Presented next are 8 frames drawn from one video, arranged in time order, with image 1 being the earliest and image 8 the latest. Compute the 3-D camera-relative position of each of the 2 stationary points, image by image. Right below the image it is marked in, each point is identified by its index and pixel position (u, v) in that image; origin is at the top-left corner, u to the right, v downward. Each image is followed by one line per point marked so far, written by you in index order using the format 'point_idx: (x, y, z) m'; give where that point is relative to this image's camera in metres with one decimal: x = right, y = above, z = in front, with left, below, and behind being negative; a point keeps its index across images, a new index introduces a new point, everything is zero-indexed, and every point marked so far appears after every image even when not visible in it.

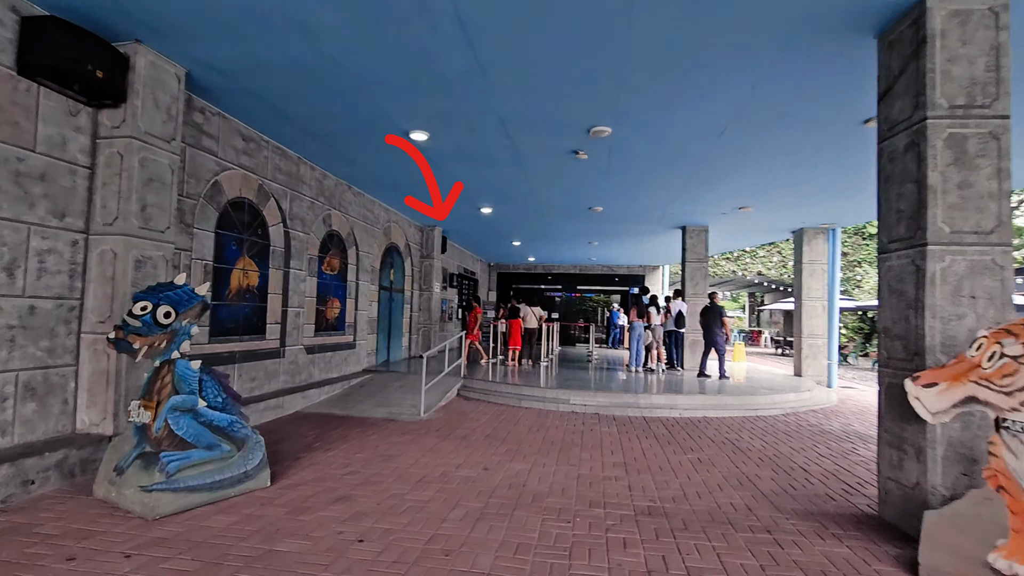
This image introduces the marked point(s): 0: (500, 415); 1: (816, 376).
0: (-0.2, -1.8, +6.9) m
1: (+6.8, -2.0, +11.0) m
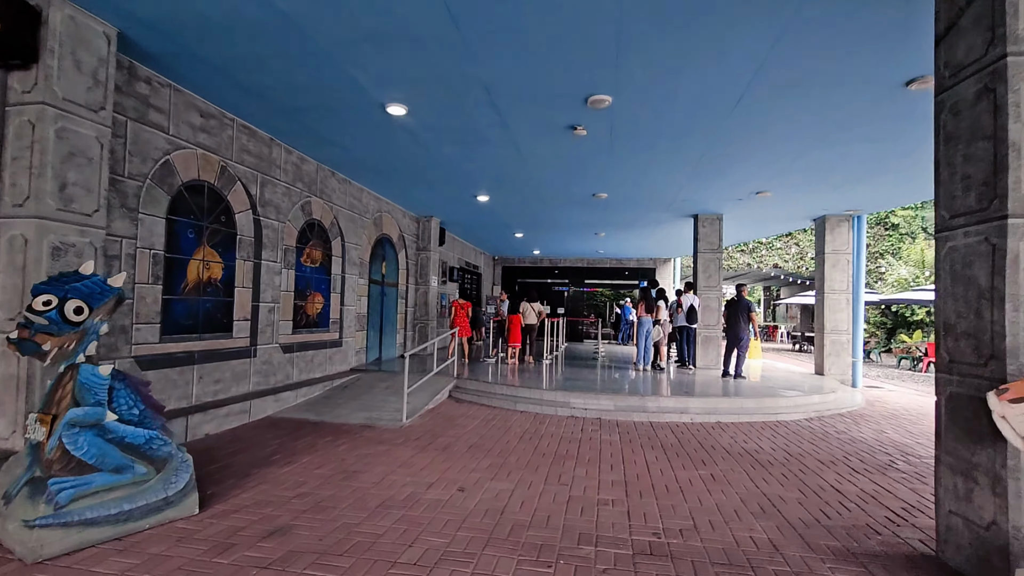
0: (-0.3, -1.7, +6.3) m
1: (+6.8, -1.8, +10.2) m
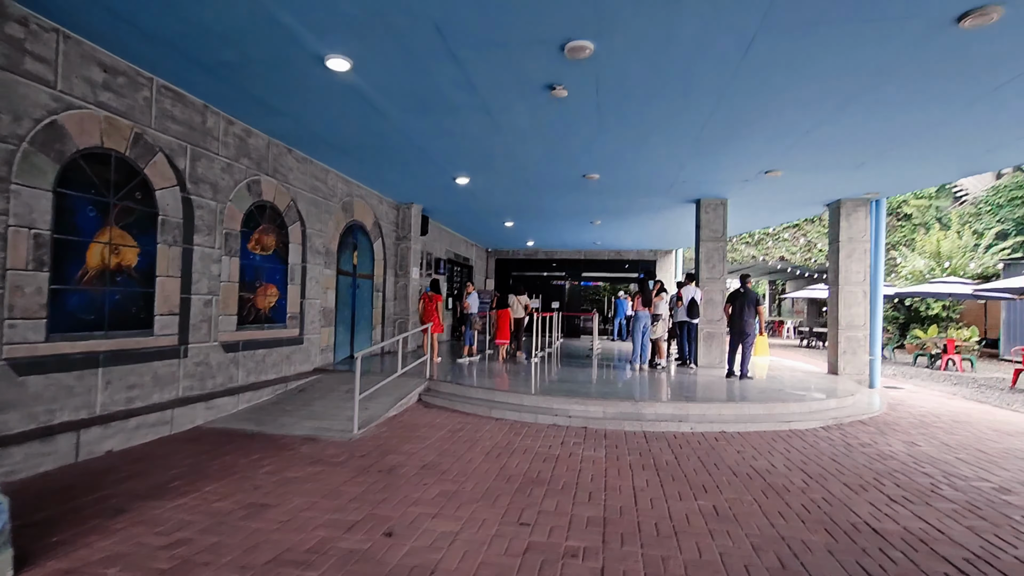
0: (-0.6, -1.6, +5.4) m
1: (+6.5, -1.6, +9.3) m
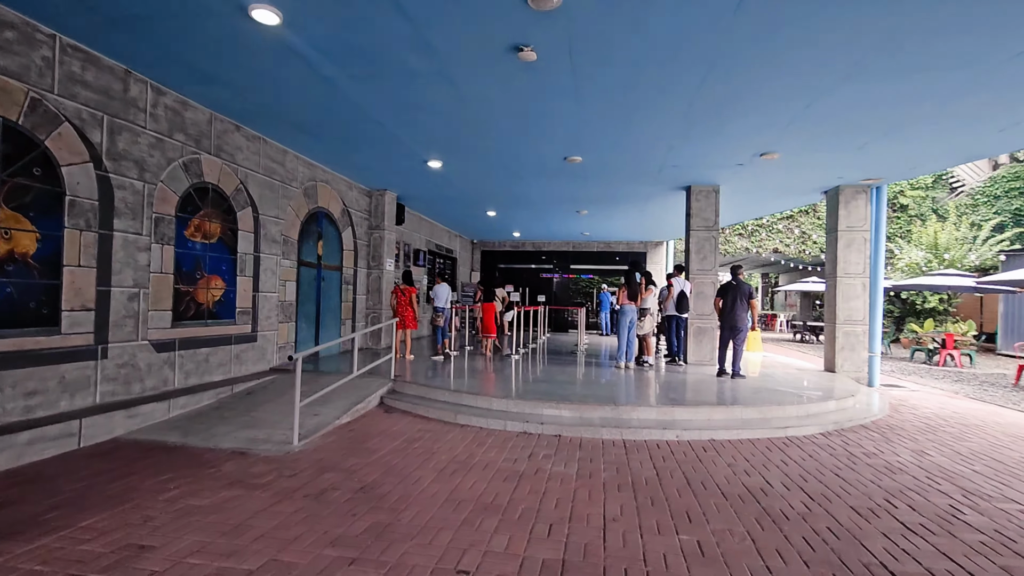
0: (-0.9, -1.5, +4.8) m
1: (+6.1, -1.5, +8.8) m
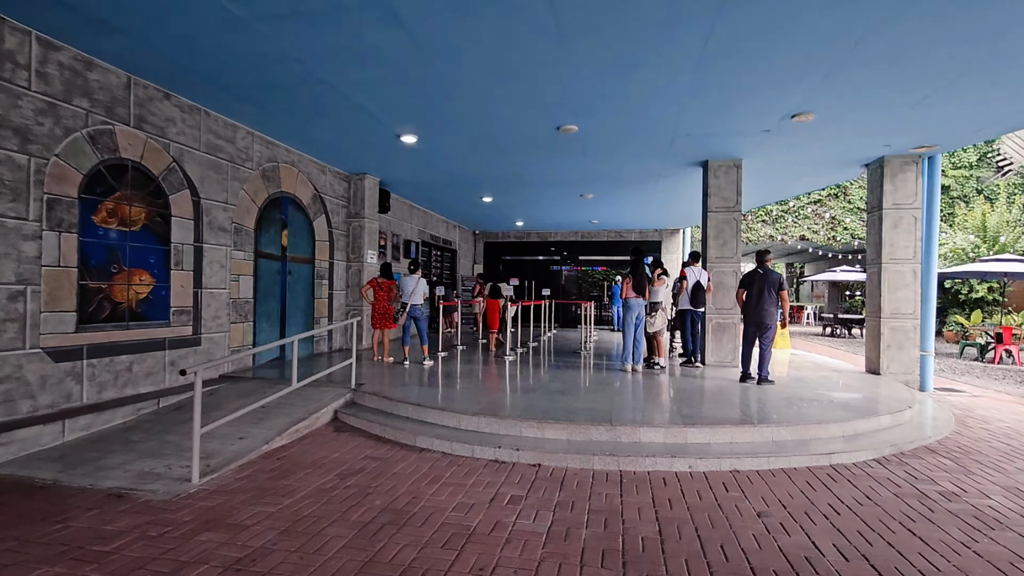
0: (-1.2, -1.4, +3.8) m
1: (+5.9, -1.3, +7.5) m
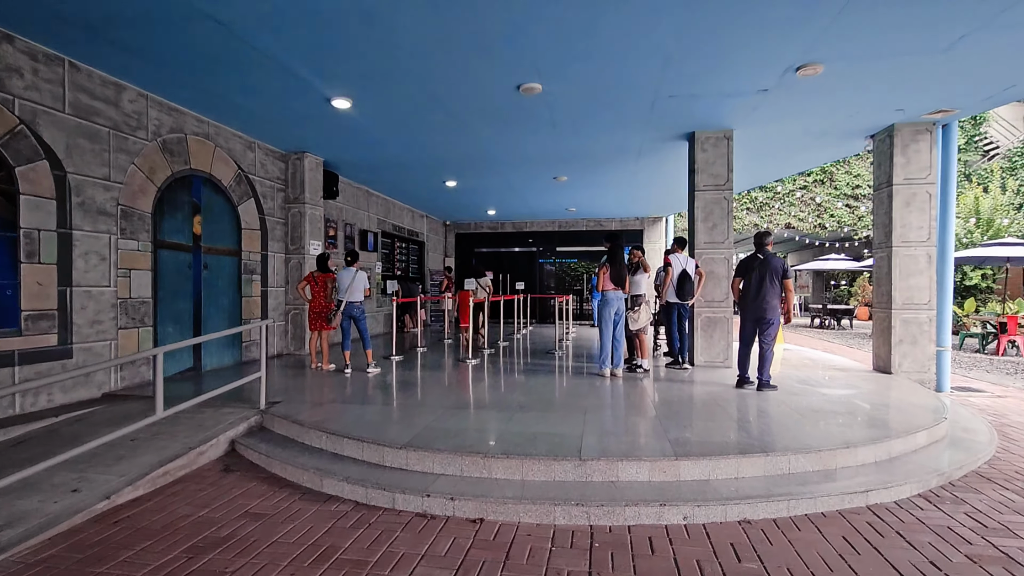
0: (-1.6, -1.4, +2.6) m
1: (+5.4, -1.1, +6.6) m
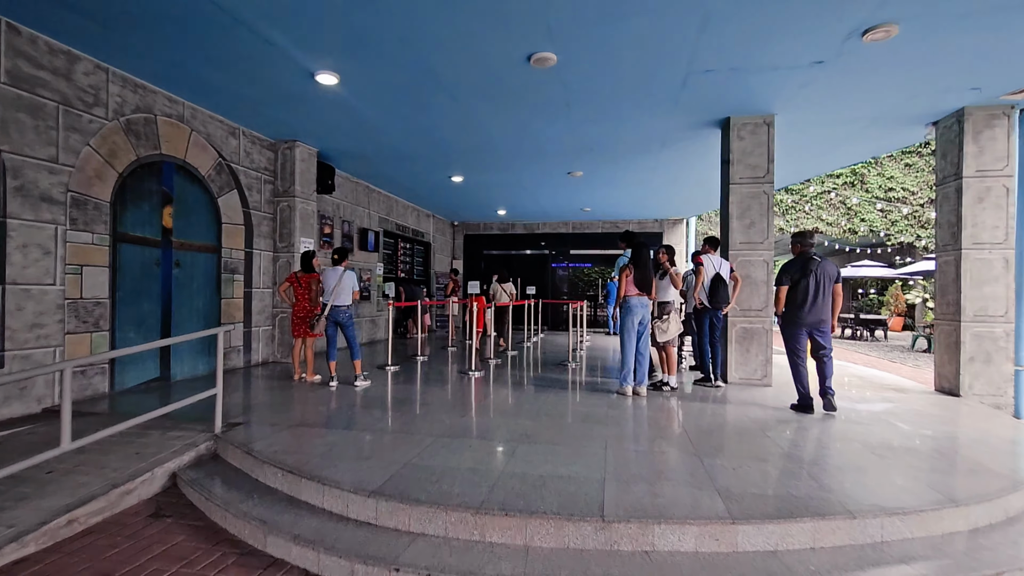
0: (-1.6, -1.4, +1.9) m
1: (+5.5, -1.2, +5.7) m
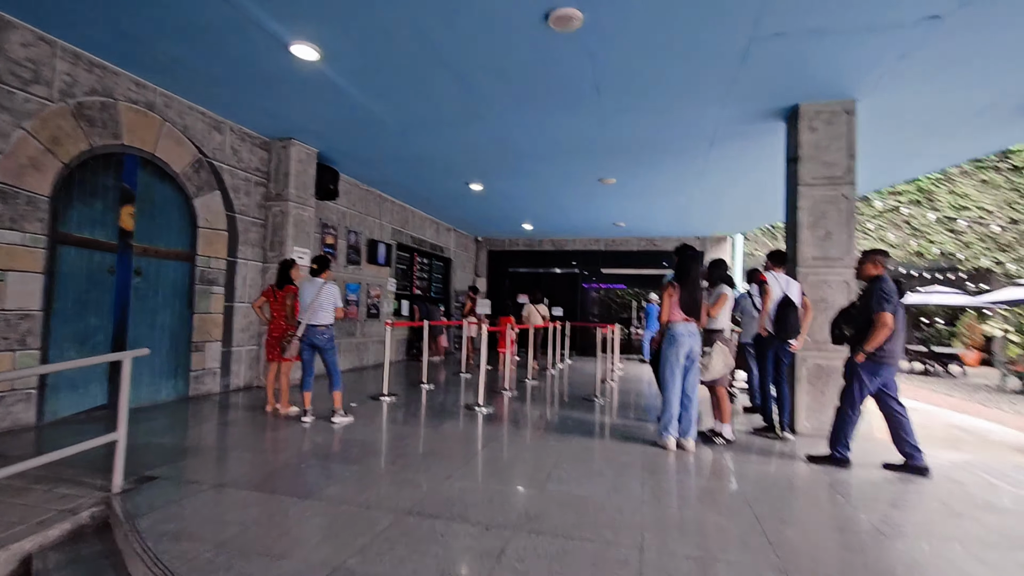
0: (-1.8, -1.4, +0.8) m
1: (+5.6, -1.5, +4.2) m
